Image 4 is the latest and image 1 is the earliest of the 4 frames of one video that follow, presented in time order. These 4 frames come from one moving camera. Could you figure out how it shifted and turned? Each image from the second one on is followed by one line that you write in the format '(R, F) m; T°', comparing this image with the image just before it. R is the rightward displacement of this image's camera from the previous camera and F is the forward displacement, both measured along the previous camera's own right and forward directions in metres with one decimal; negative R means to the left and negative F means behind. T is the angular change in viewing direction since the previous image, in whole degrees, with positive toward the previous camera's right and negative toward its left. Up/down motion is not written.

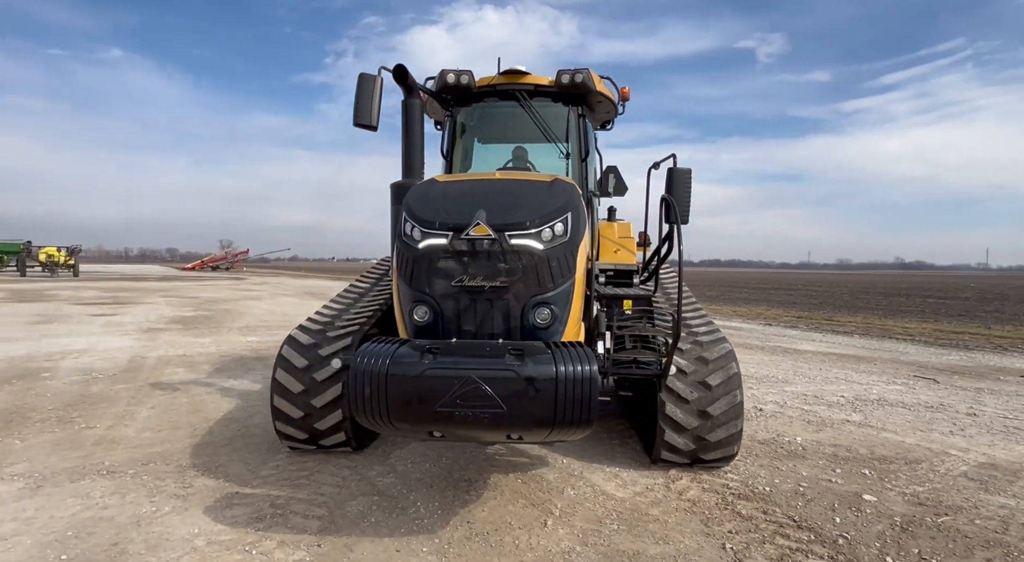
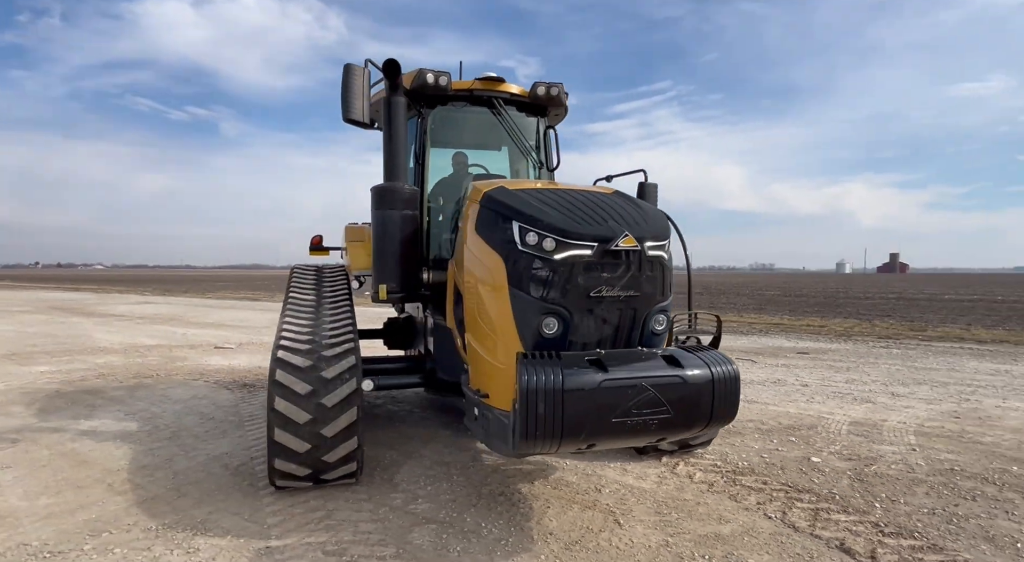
(-1.3, +0.2) m; +20°
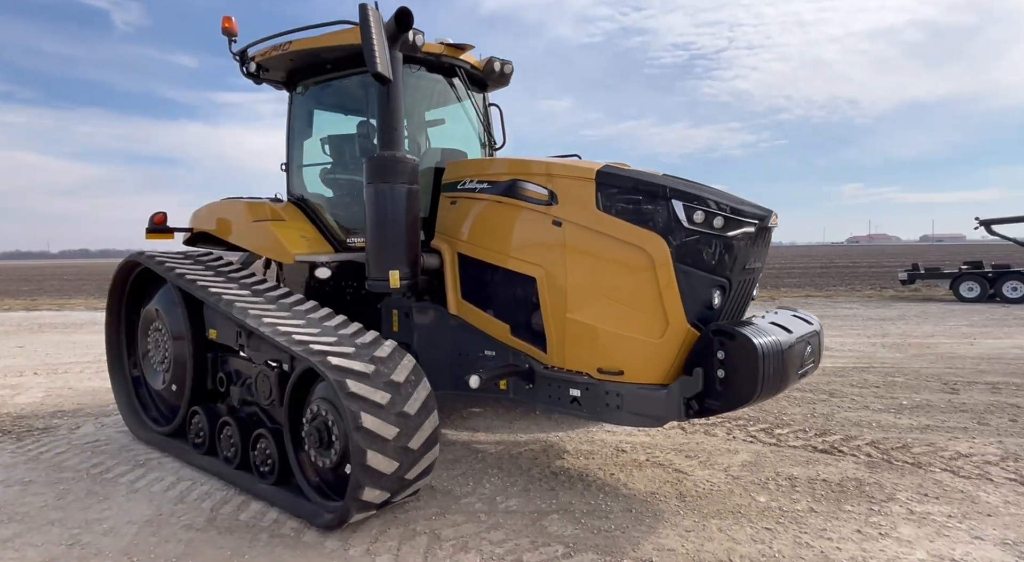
(-1.8, +0.6) m; +31°
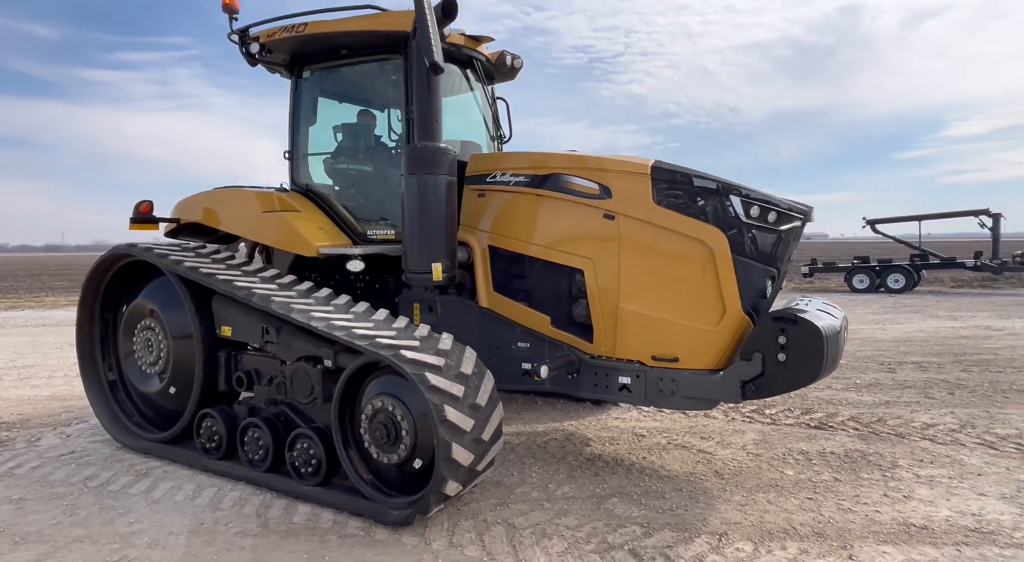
(-0.7, 0.0) m; +8°
